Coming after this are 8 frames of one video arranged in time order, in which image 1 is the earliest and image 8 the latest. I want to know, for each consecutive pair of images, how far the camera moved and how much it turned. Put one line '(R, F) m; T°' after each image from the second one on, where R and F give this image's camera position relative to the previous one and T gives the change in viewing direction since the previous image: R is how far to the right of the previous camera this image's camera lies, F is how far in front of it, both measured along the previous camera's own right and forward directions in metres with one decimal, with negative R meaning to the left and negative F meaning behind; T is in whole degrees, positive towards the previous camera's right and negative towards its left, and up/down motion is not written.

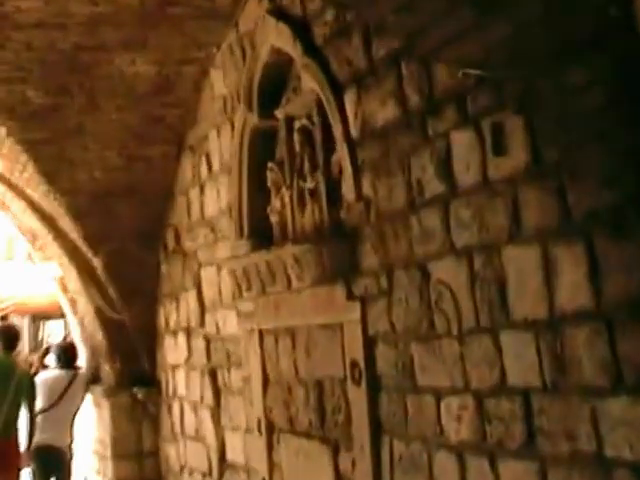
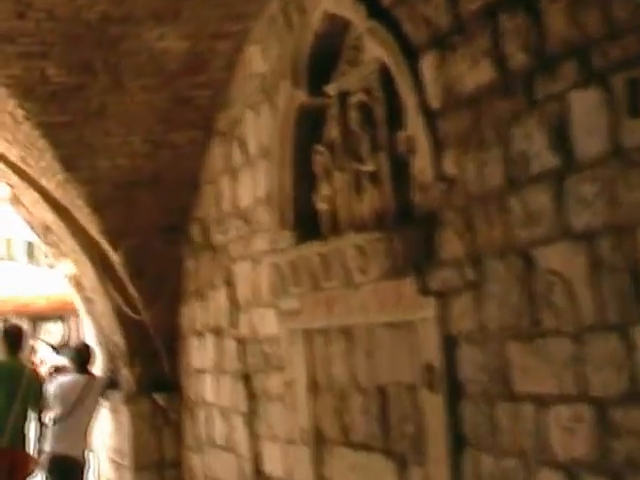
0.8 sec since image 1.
(-0.1, +0.4) m; 0°
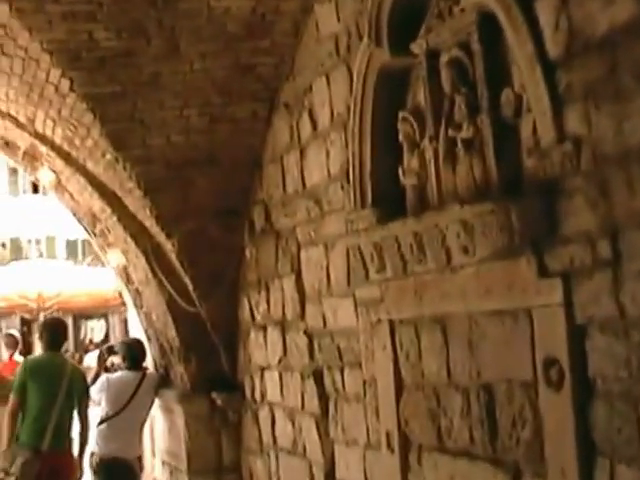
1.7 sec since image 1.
(-0.1, +0.5) m; -1°
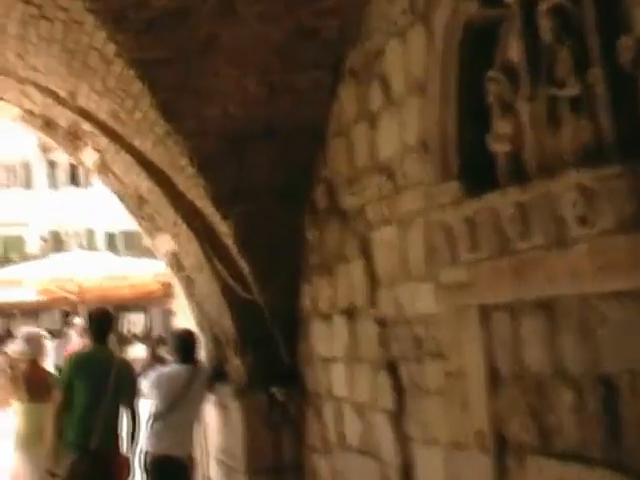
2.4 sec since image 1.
(-0.1, +0.4) m; -1°
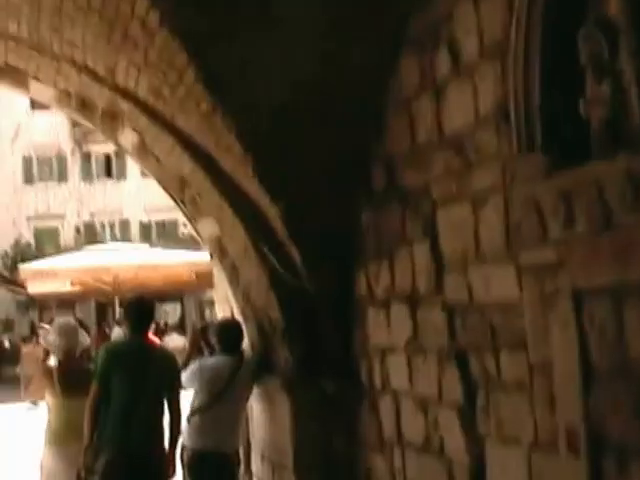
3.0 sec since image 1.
(-0.1, +0.3) m; -1°
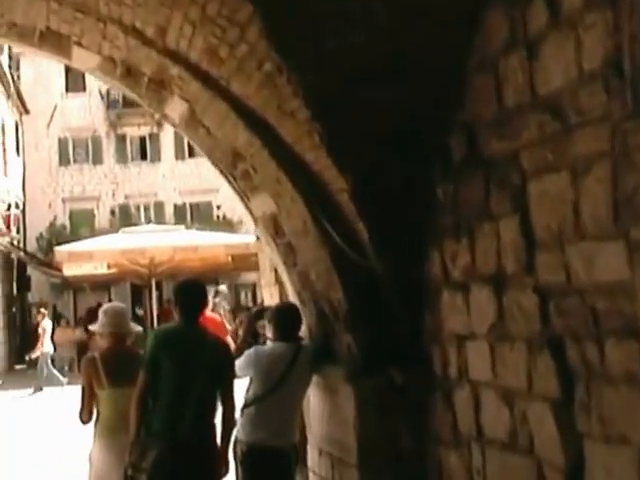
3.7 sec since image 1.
(-0.1, +0.4) m; -1°
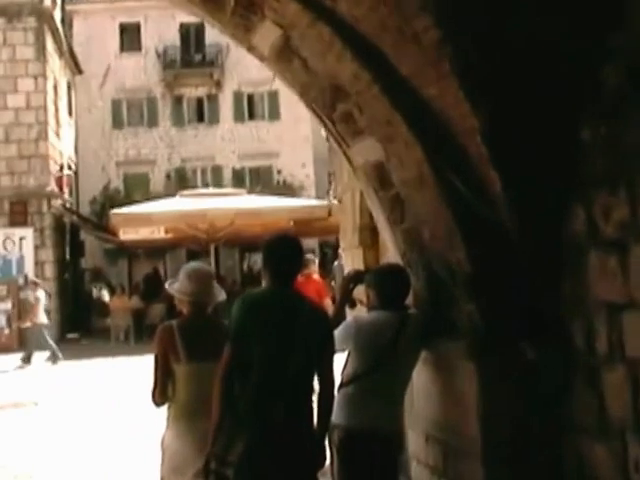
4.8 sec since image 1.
(-0.1, +0.6) m; -1°
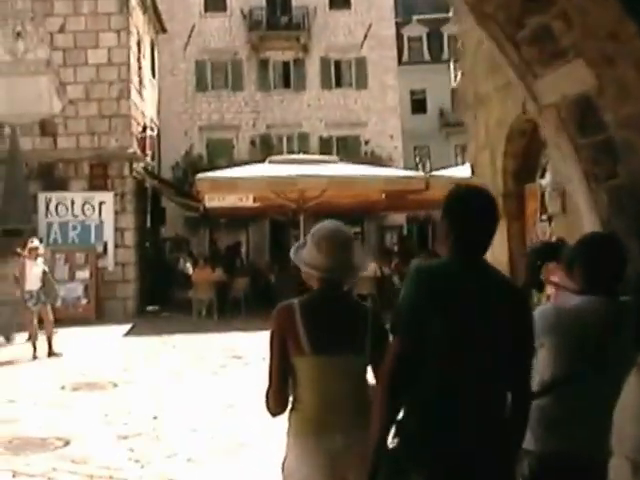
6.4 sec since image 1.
(-0.2, +0.9) m; -2°
